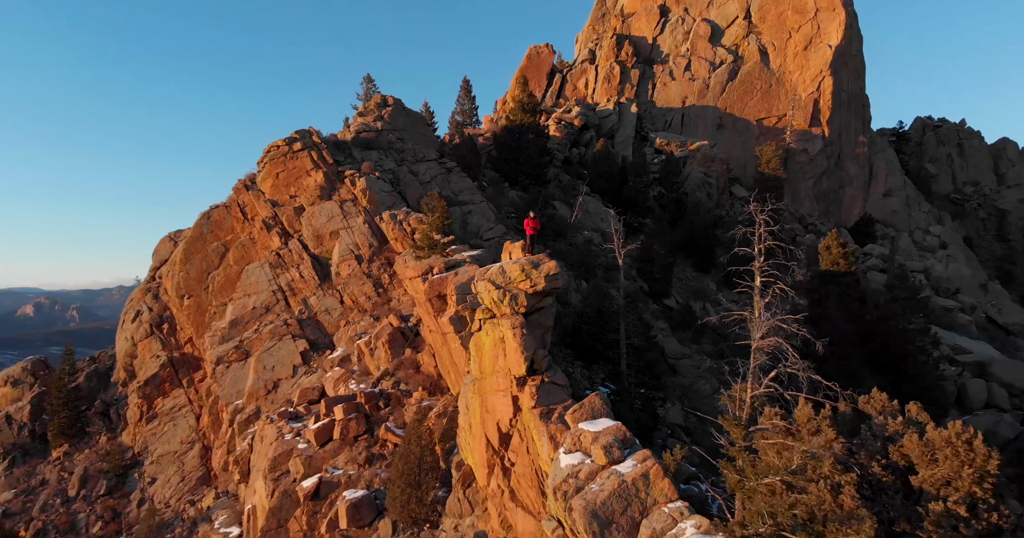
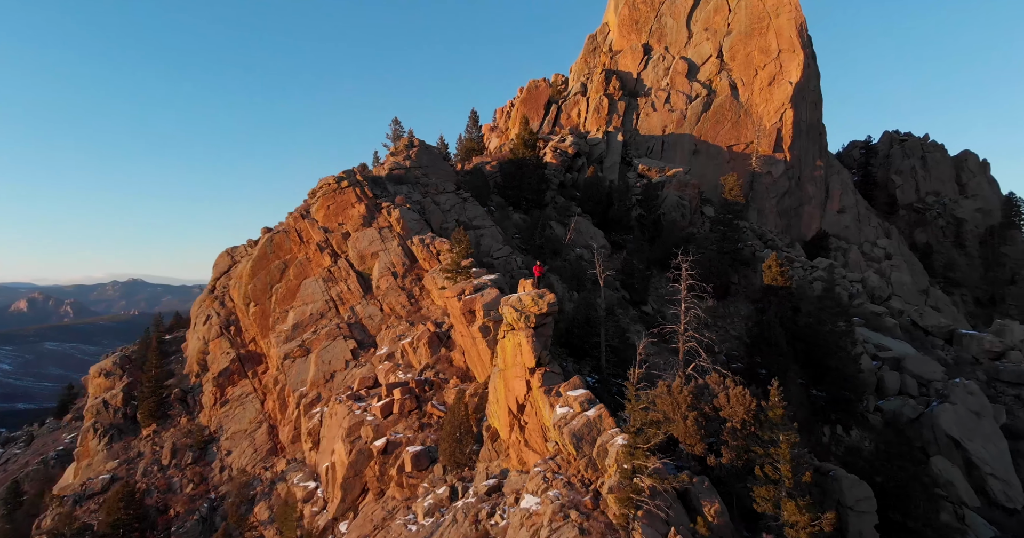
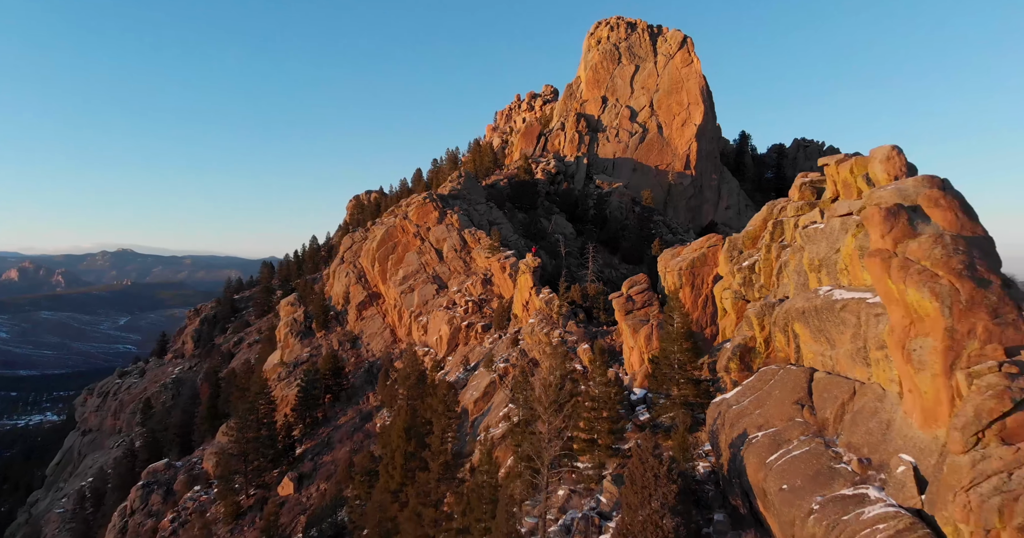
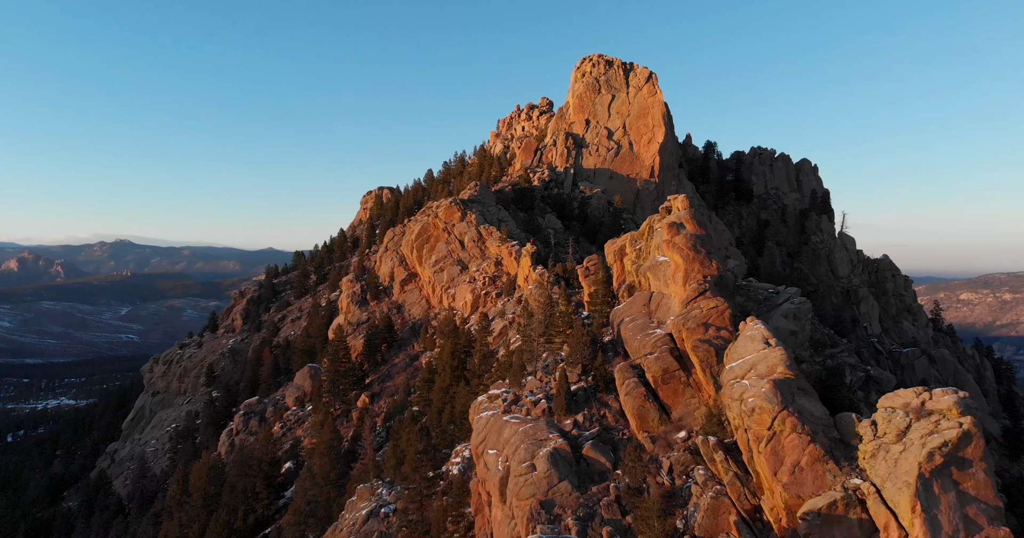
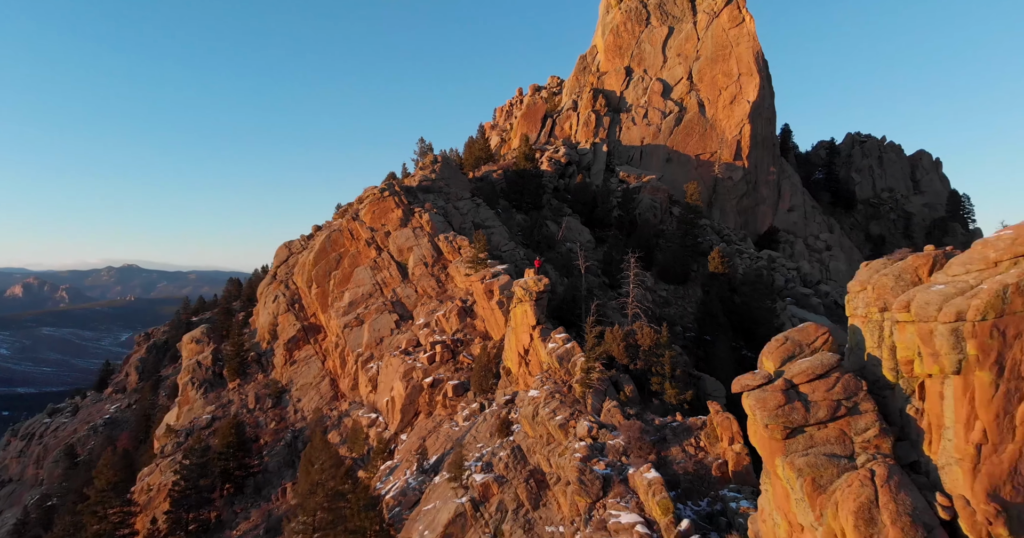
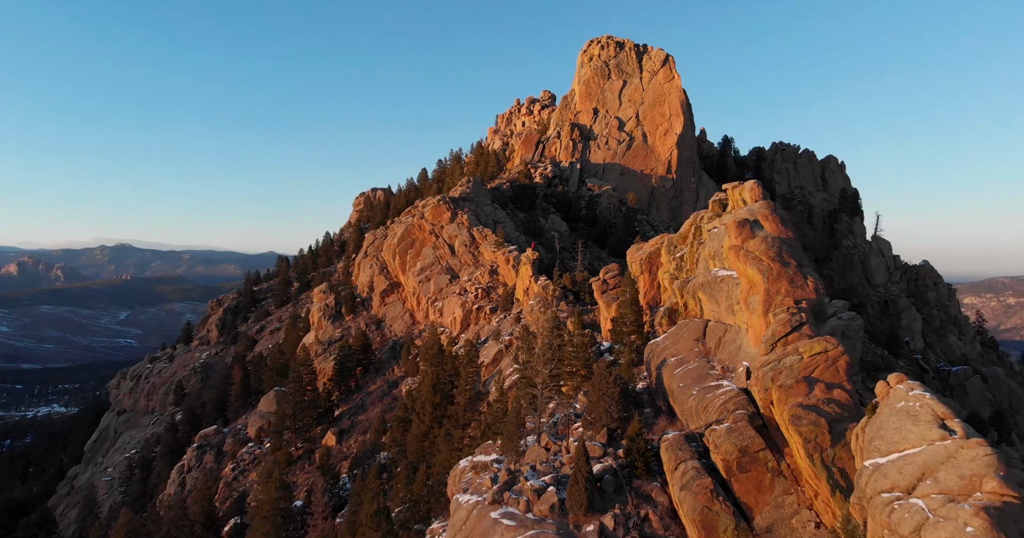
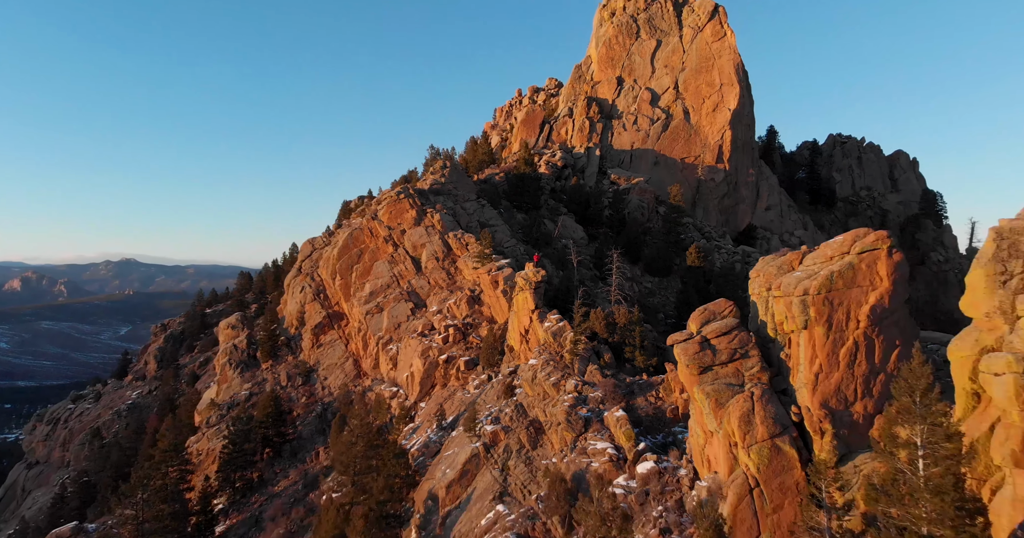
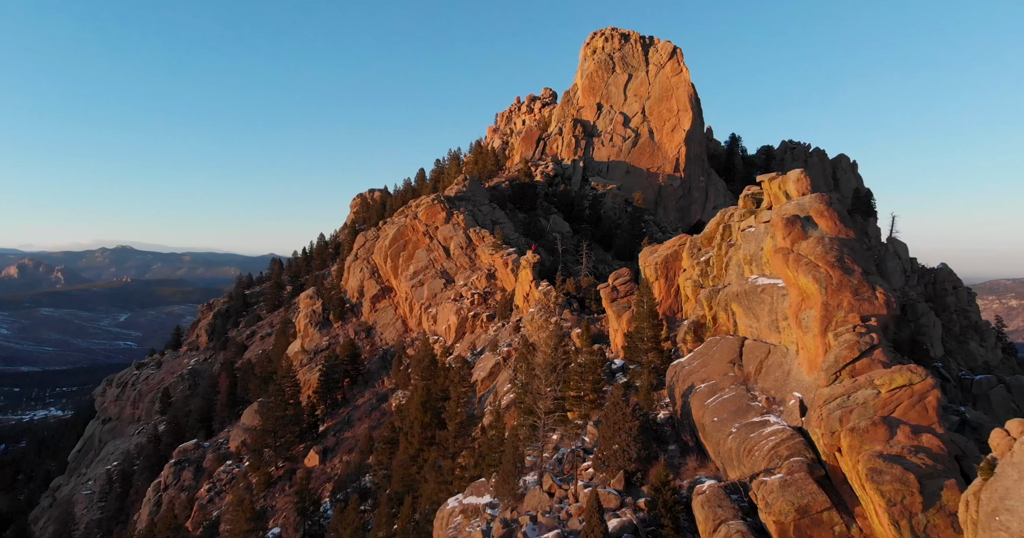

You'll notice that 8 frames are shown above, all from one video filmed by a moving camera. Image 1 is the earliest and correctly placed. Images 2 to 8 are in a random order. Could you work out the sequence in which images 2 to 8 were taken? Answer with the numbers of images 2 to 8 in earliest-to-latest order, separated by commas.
2, 5, 7, 3, 8, 6, 4
